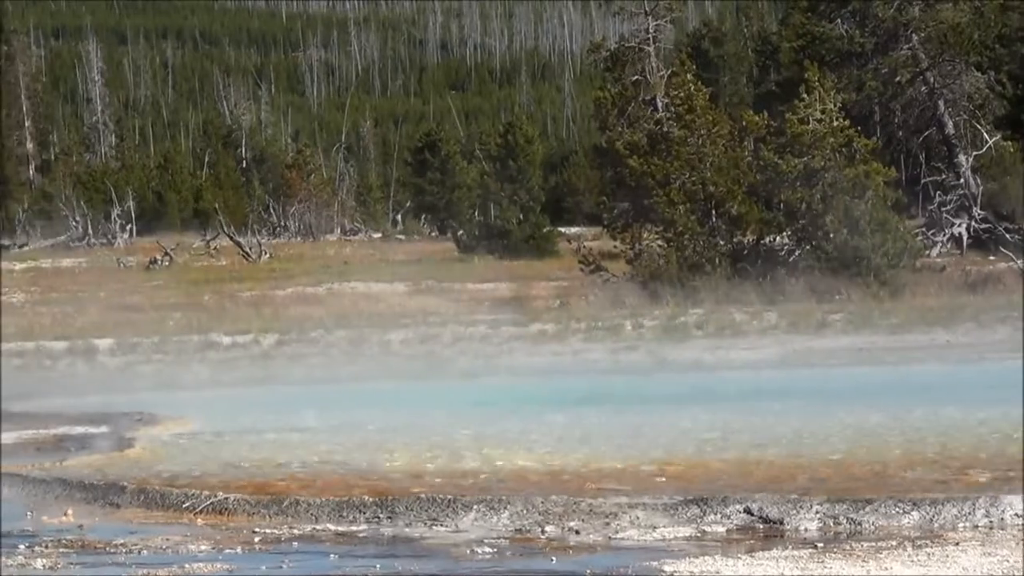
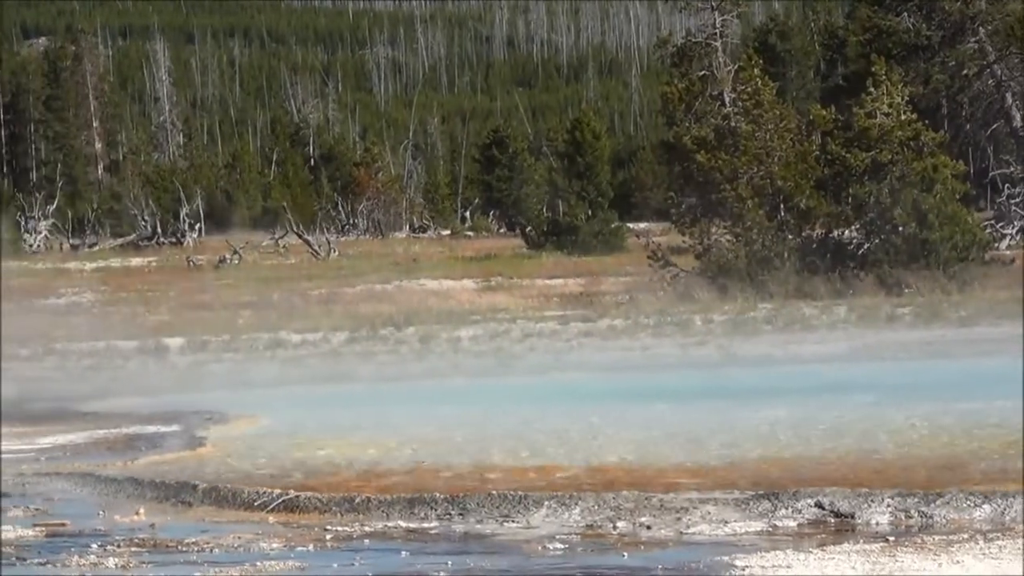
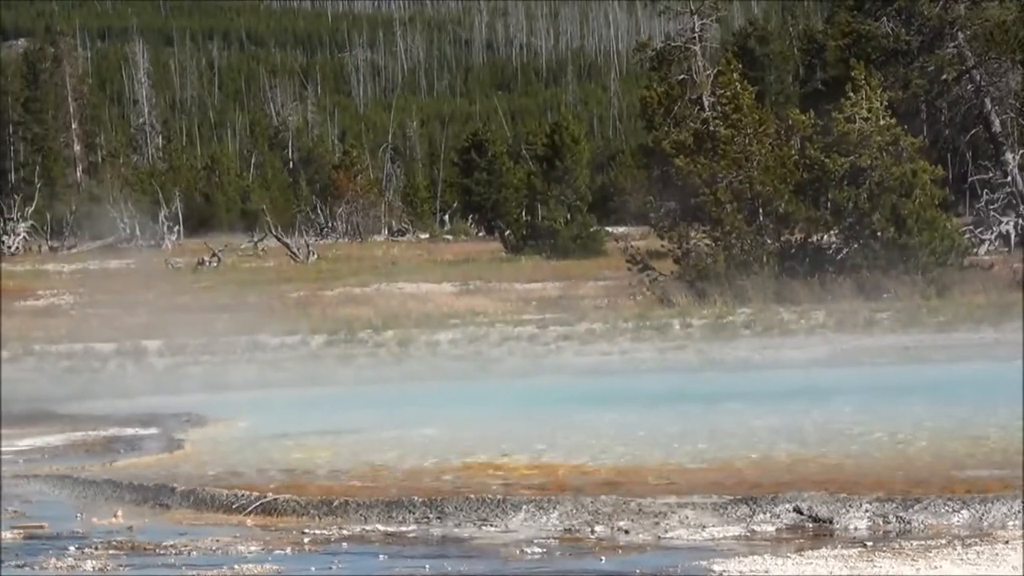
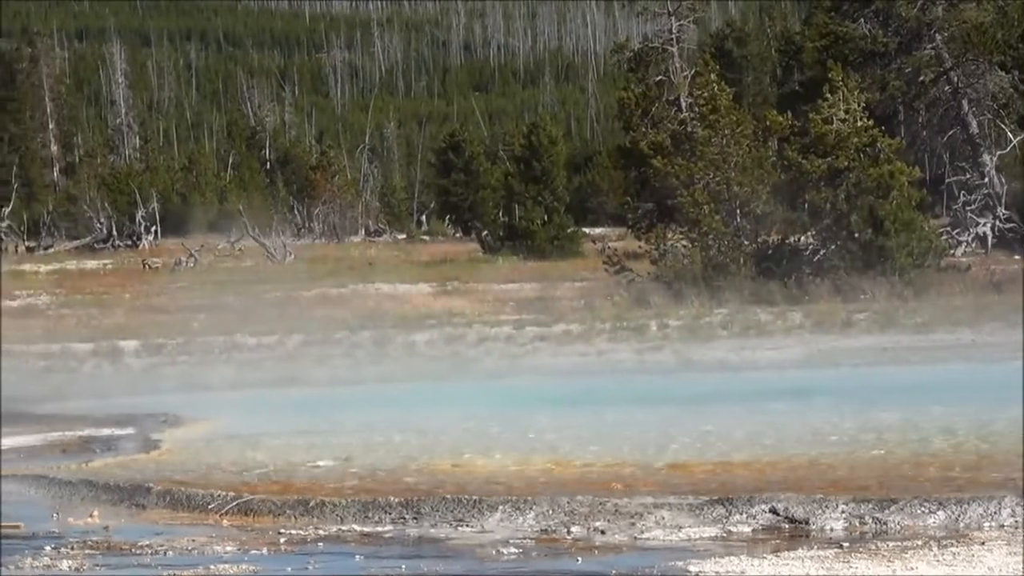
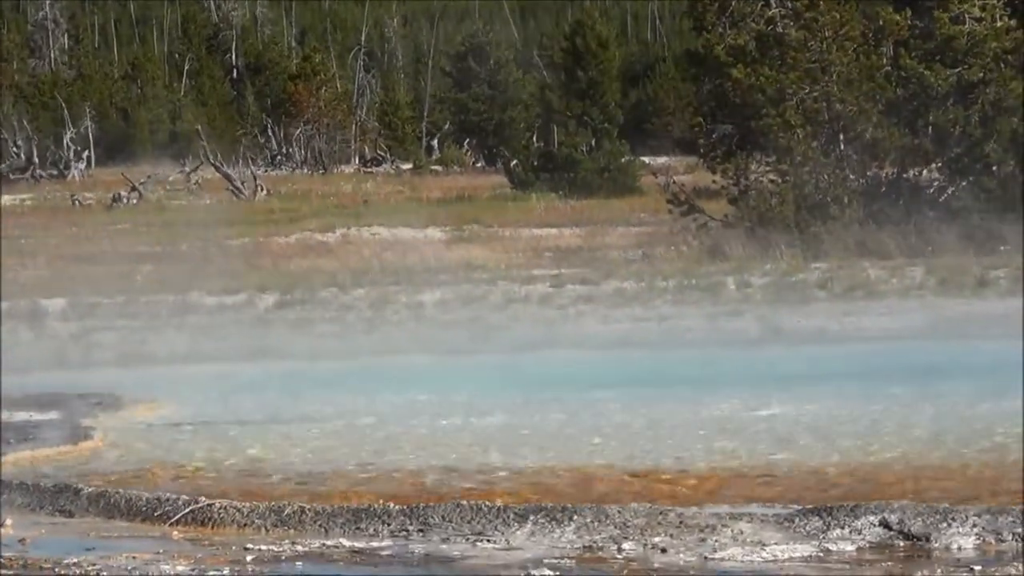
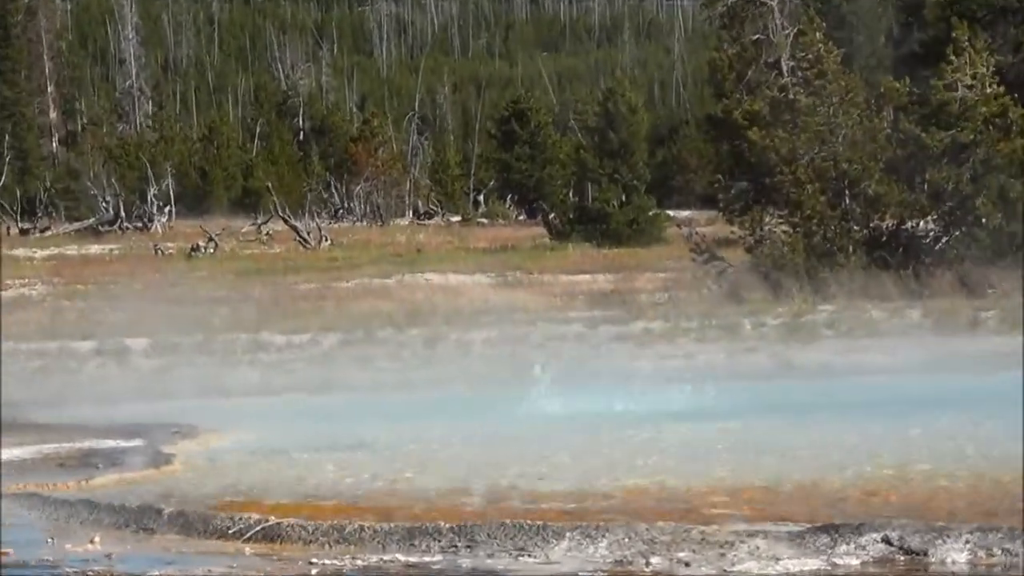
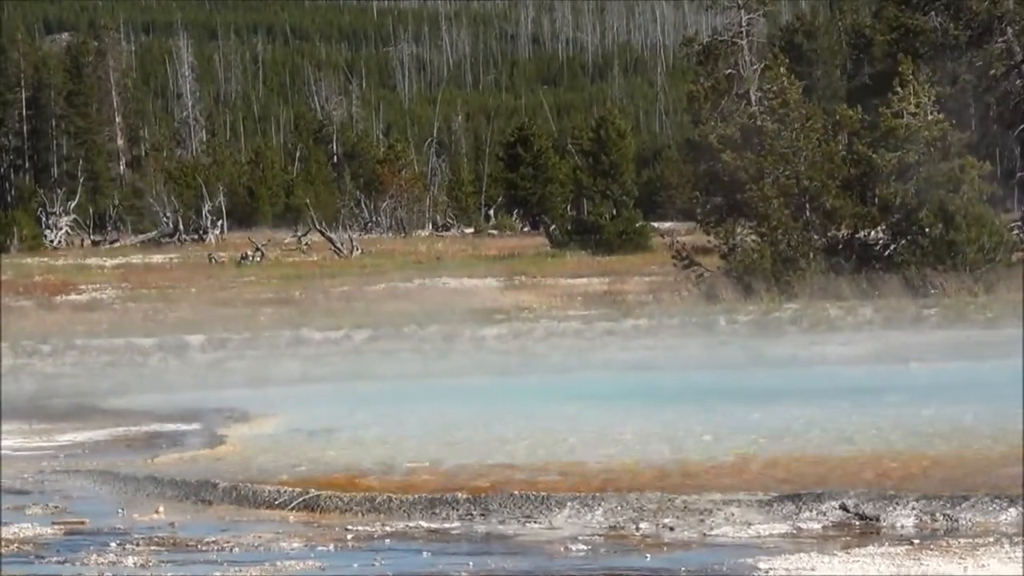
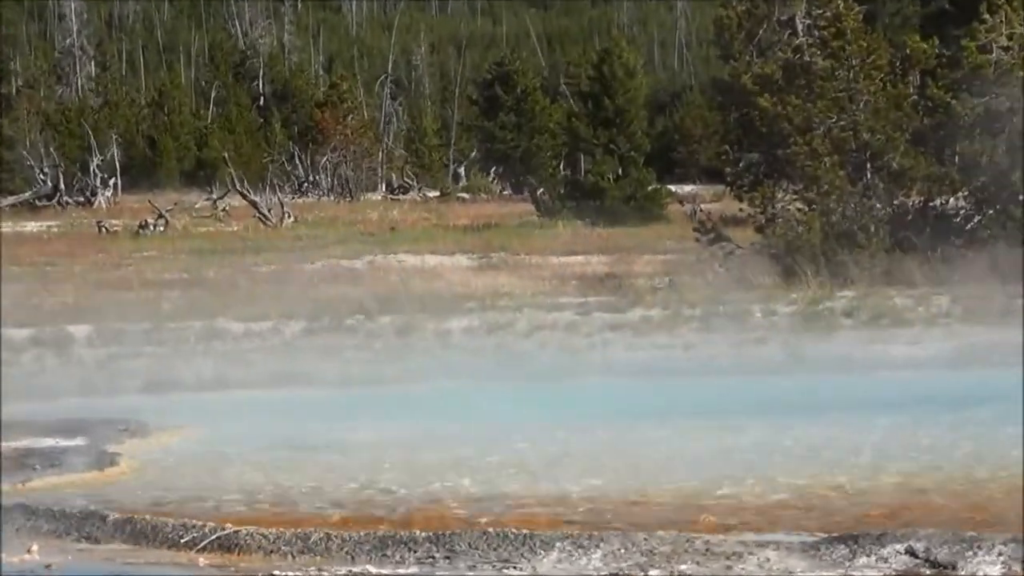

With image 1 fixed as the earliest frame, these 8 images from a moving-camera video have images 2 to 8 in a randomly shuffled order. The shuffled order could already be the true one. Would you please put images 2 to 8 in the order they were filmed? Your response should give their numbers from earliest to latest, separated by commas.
4, 3, 2, 7, 6, 8, 5
